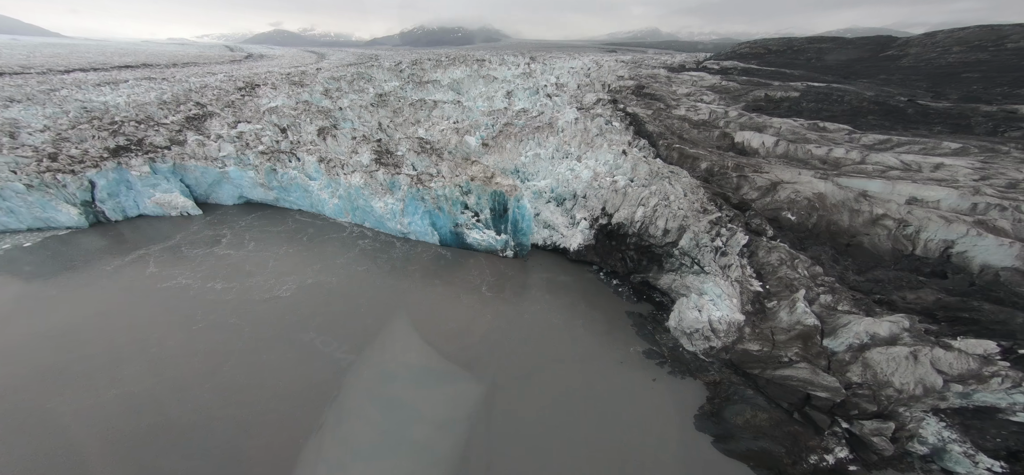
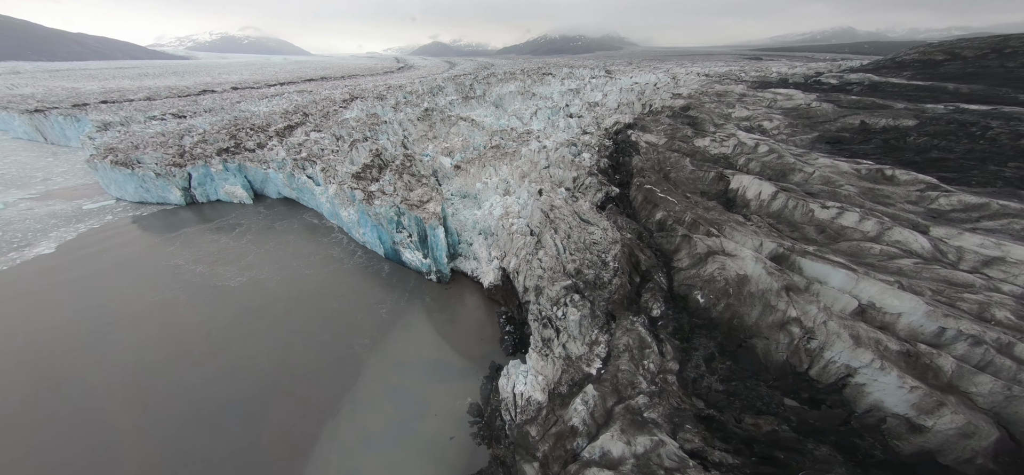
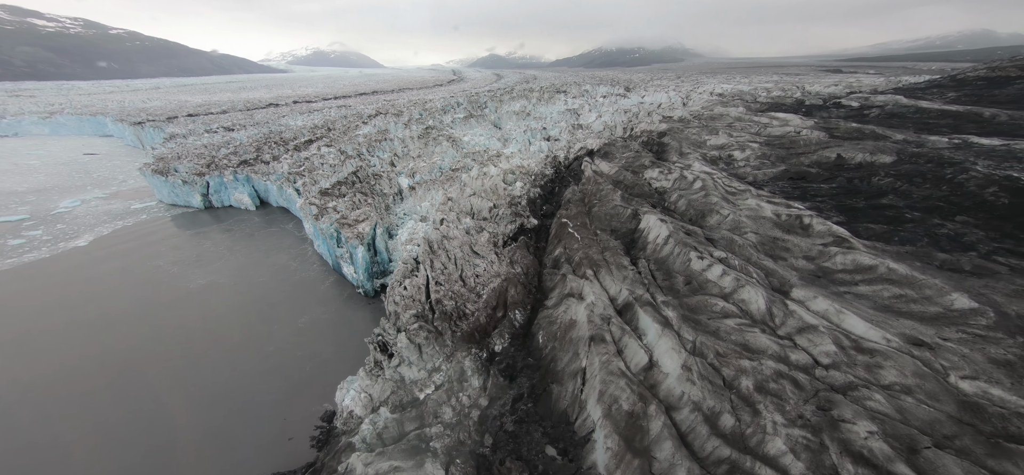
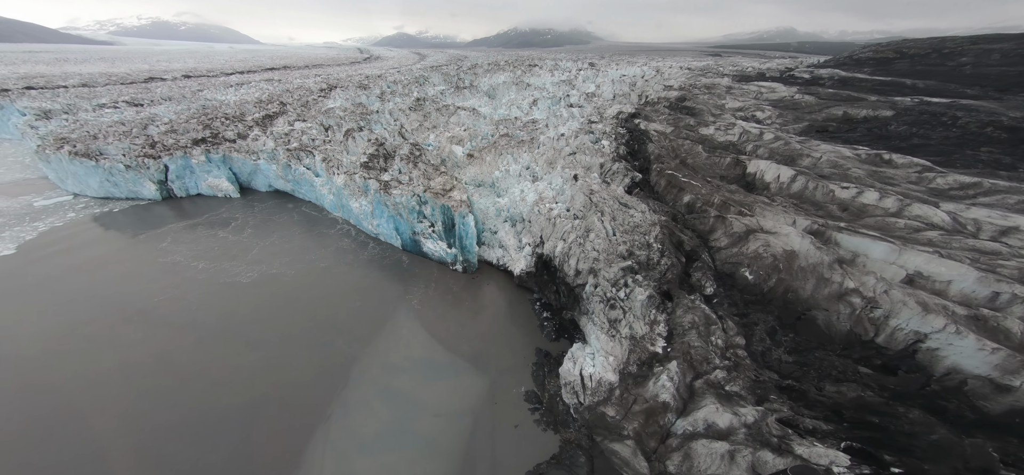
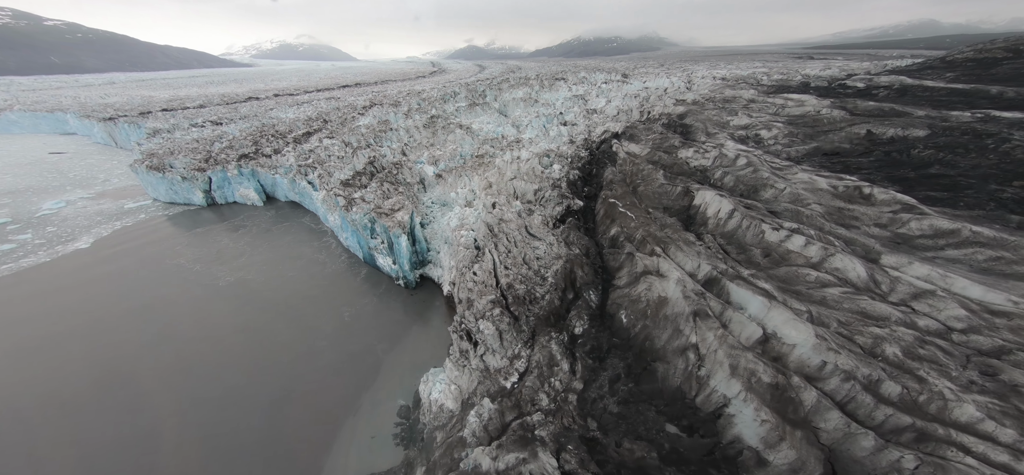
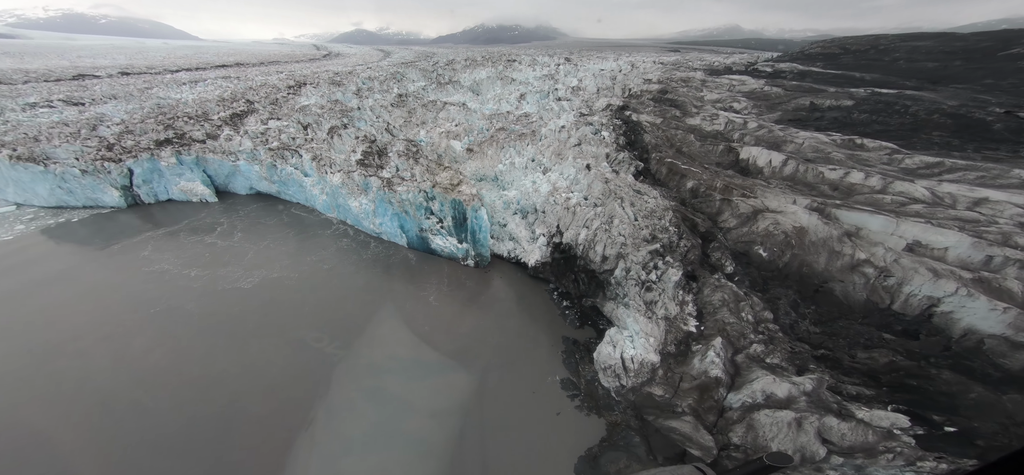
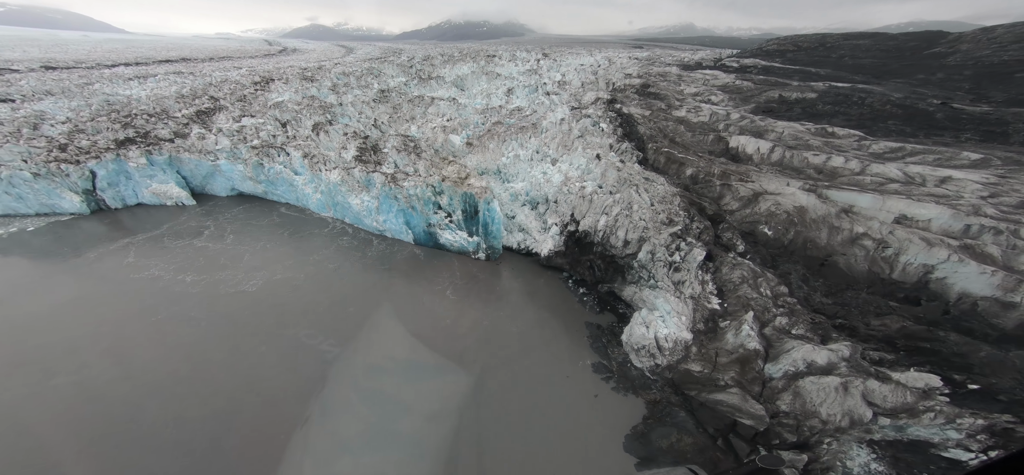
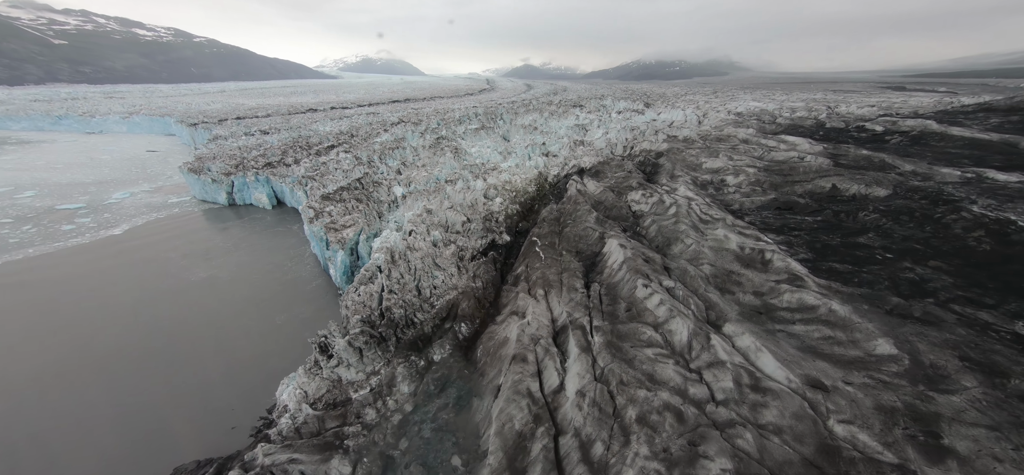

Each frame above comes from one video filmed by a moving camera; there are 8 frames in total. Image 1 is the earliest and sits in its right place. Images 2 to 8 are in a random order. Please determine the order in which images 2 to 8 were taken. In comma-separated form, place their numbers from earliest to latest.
7, 6, 4, 2, 5, 3, 8
